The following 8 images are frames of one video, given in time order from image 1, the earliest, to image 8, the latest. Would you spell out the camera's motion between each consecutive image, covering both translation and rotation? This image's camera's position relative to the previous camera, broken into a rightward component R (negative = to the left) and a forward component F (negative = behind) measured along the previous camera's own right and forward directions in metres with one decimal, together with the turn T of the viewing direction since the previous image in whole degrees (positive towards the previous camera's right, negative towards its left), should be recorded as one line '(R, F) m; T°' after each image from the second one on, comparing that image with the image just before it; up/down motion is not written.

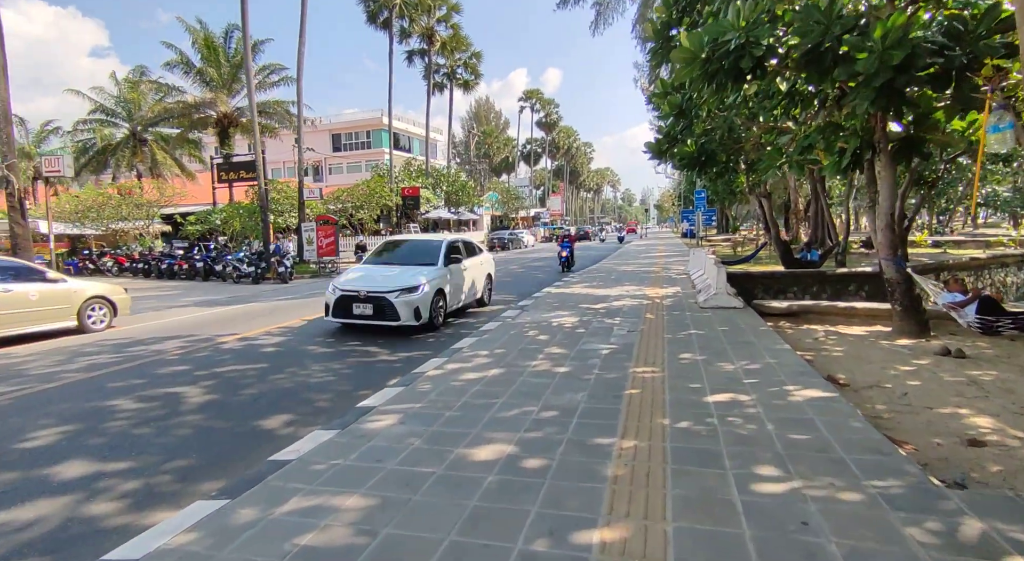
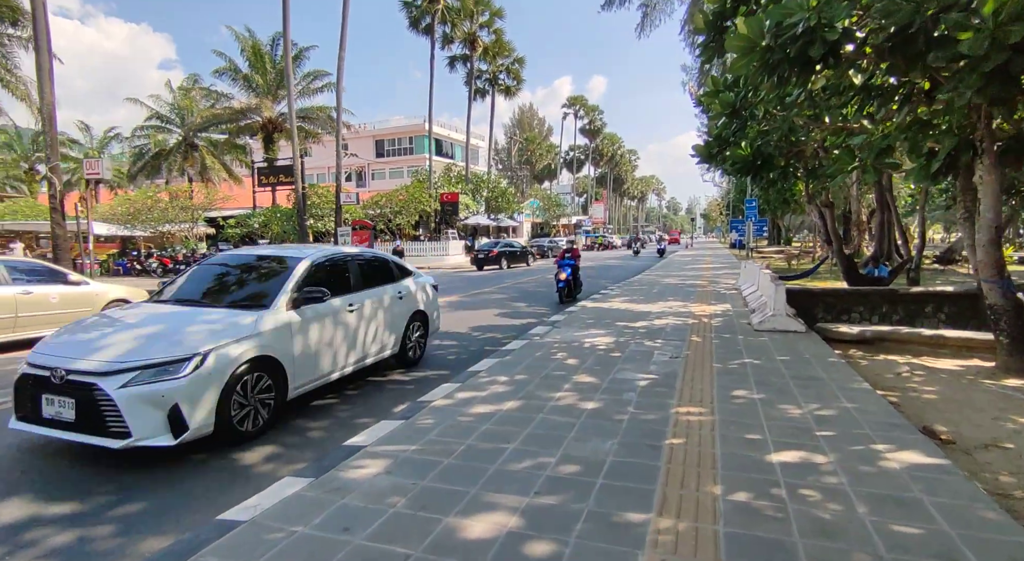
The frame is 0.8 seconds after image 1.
(+0.2, +0.8) m; -4°
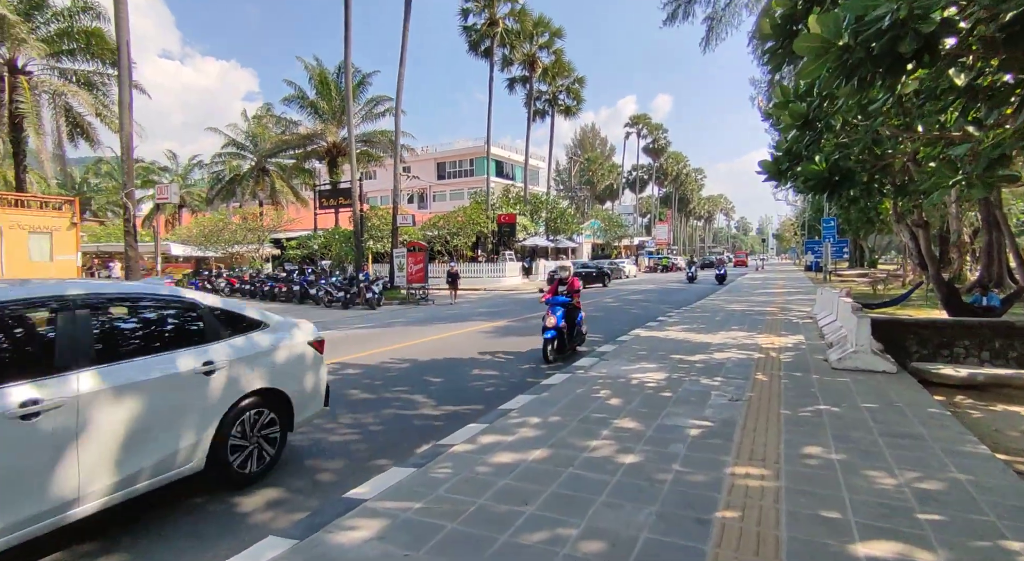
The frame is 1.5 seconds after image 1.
(+0.3, +0.6) m; -6°
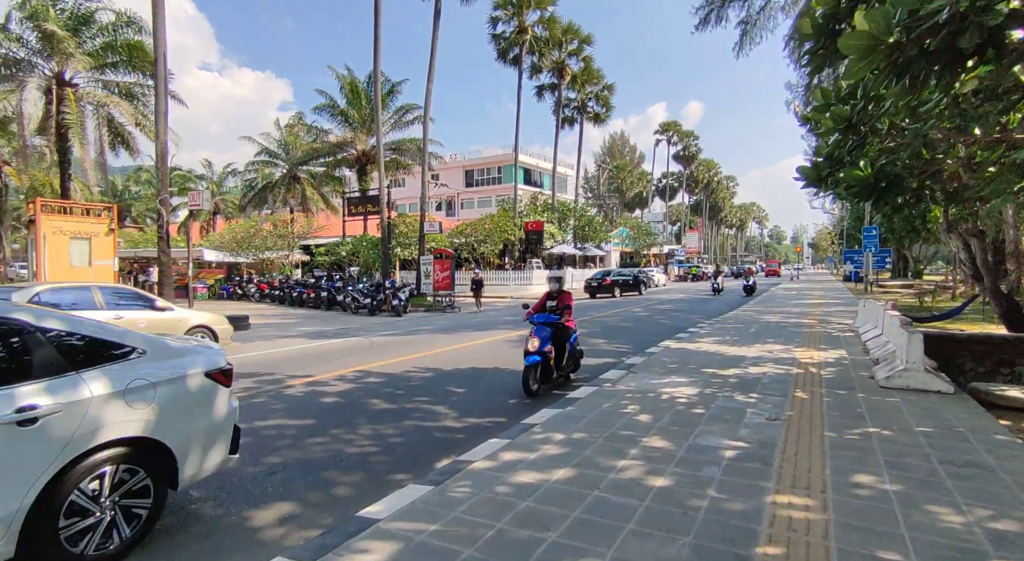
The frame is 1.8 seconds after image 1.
(0.0, +0.2) m; -3°
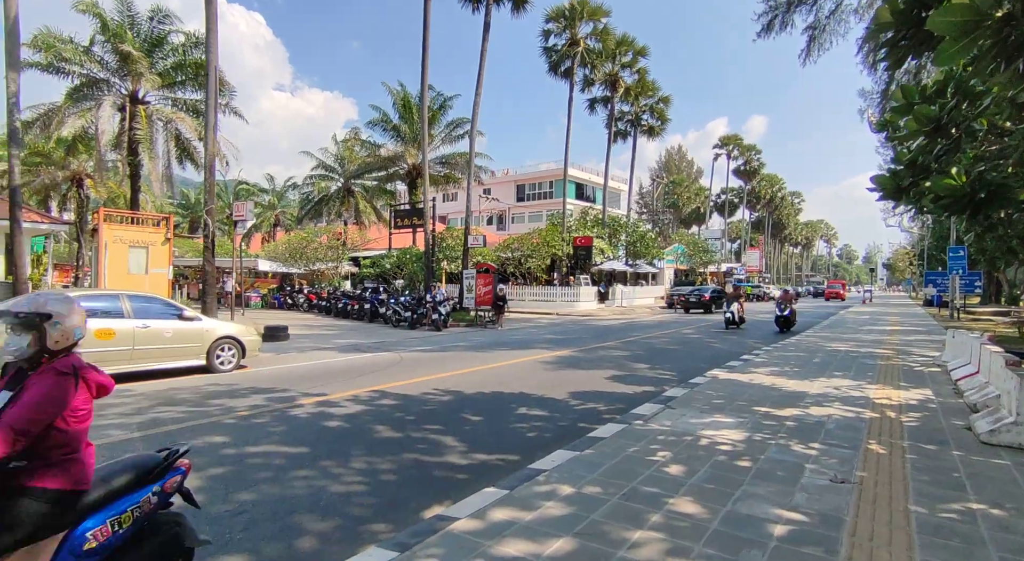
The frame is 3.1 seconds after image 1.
(+0.4, +0.8) m; -6°
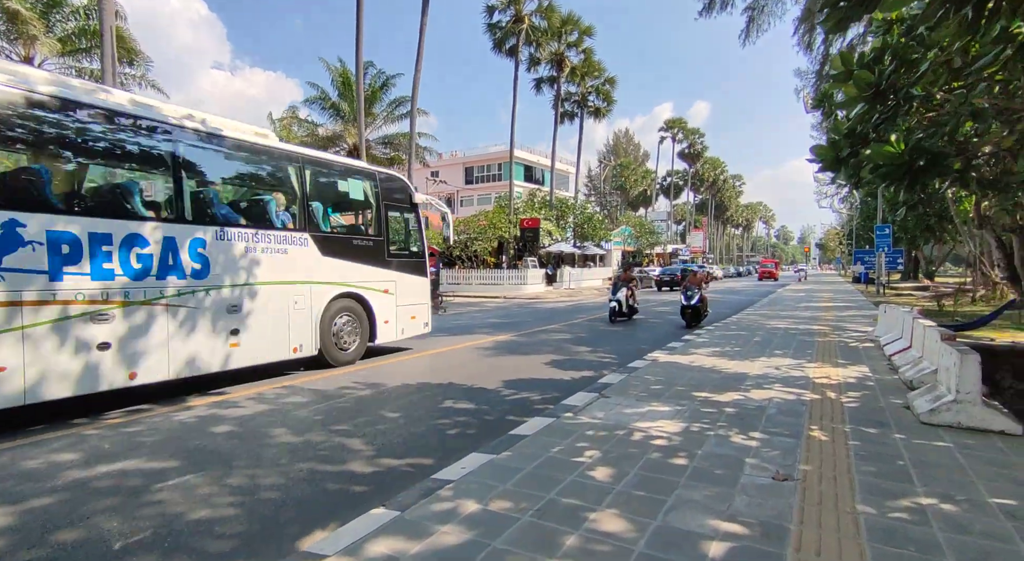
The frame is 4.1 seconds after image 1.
(+0.4, +0.7) m; +5°
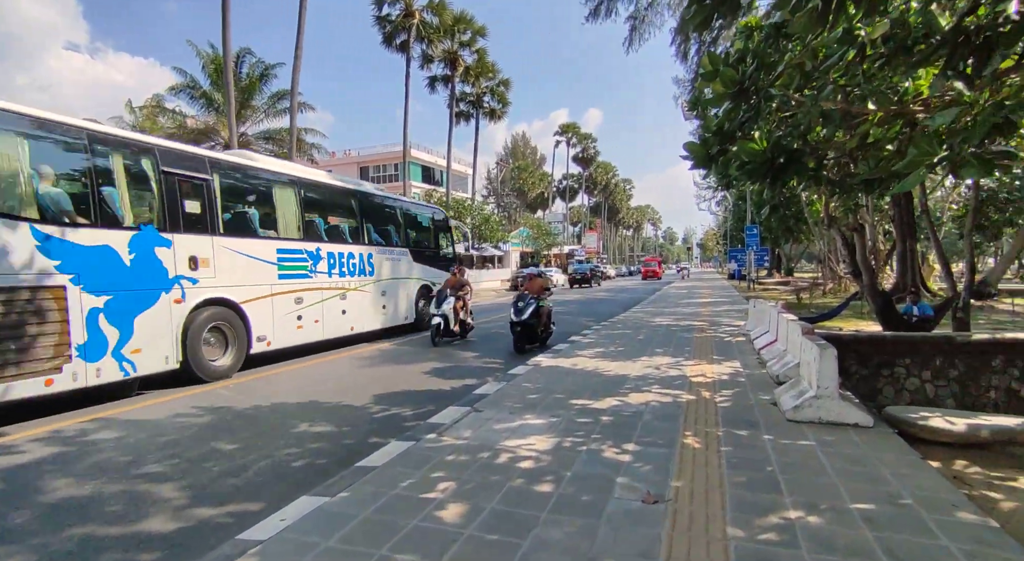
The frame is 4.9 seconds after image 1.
(+0.4, +0.6) m; +10°
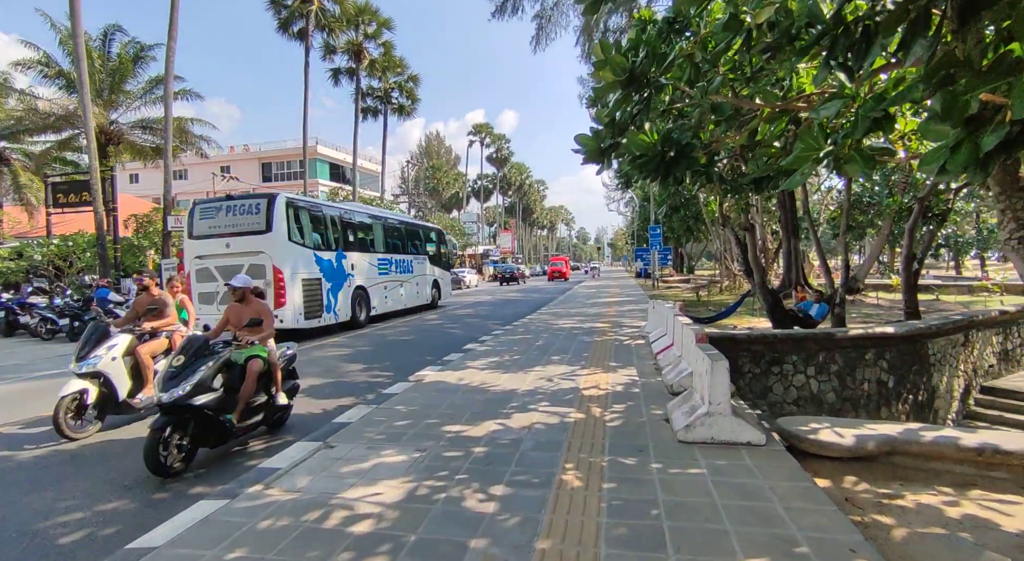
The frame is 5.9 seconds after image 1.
(+0.5, +0.7) m; +9°
